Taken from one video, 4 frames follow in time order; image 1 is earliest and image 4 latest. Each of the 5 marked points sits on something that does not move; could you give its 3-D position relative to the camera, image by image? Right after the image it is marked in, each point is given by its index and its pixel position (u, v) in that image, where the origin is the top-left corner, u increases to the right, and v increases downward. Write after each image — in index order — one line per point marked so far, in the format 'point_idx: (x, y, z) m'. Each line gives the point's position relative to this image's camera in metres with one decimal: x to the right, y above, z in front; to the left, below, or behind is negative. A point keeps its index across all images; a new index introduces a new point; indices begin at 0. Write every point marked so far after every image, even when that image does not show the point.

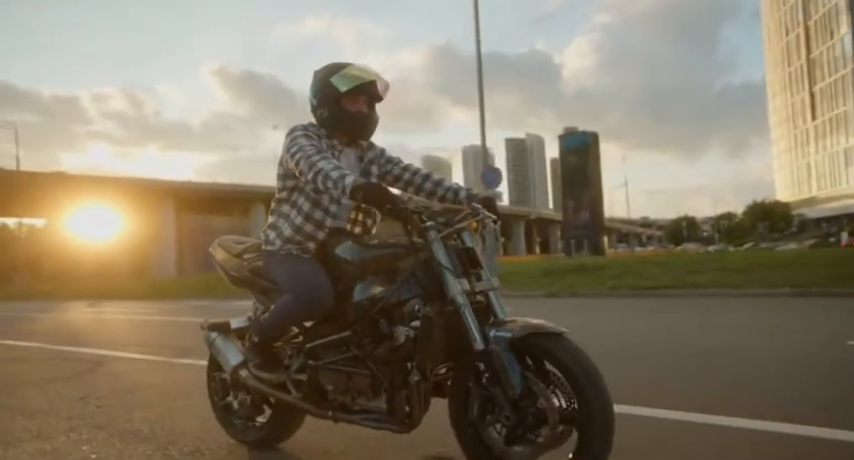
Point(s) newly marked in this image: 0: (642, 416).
0: (+1.2, -1.1, +3.9) m
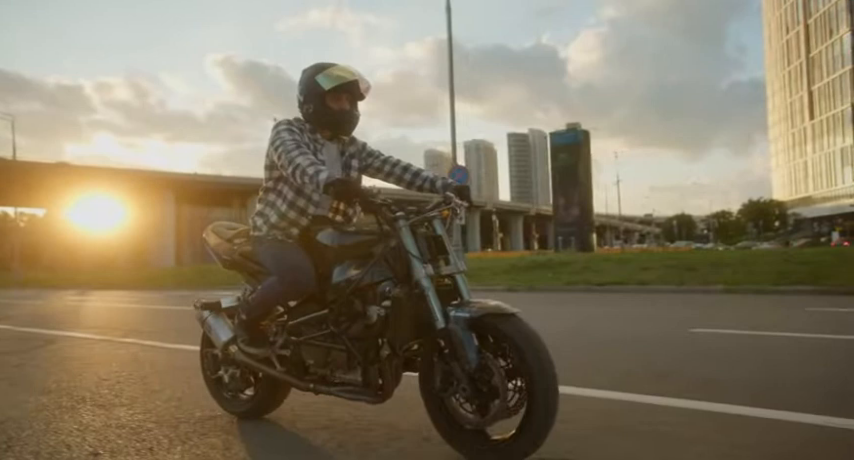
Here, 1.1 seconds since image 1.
0: (+1.0, -1.1, +4.2) m
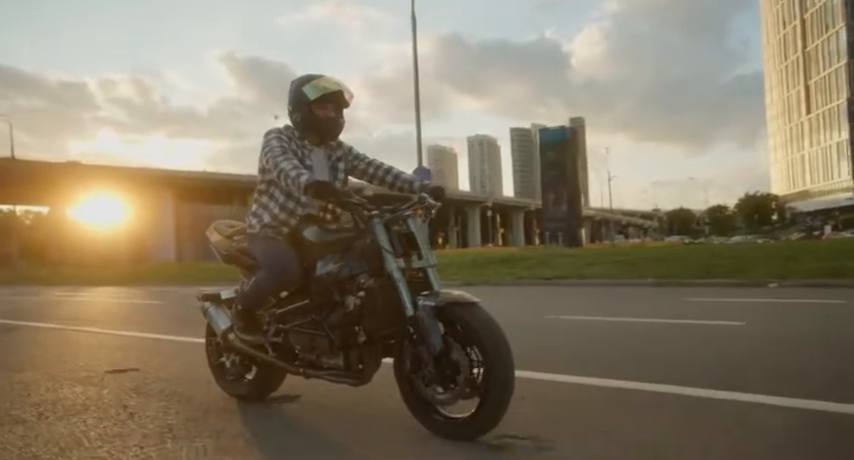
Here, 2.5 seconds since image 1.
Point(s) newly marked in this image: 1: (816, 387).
0: (+0.9, -1.1, +4.6) m
1: (+2.5, -1.0, +4.0) m
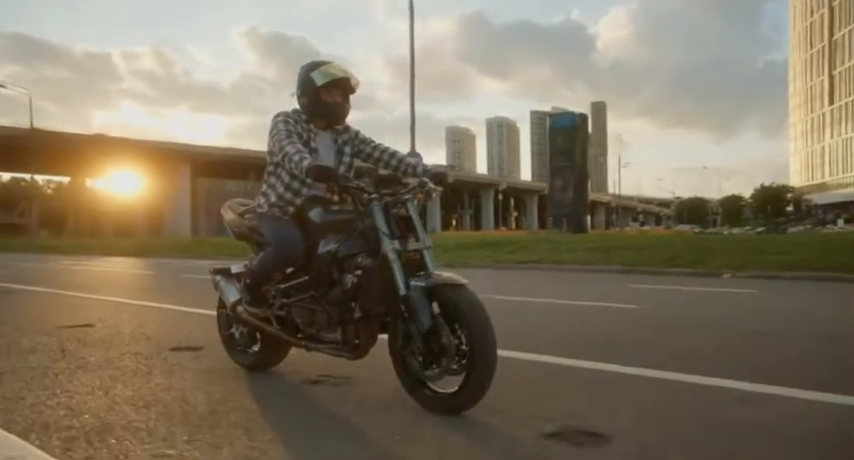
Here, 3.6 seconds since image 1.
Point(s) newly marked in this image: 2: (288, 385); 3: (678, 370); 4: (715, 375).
0: (+0.9, -1.0, +4.8) m
1: (+2.4, -1.0, +4.2) m
2: (-0.8, -1.0, +4.0) m
3: (+1.8, -1.0, +4.4) m
4: (+2.0, -1.0, +4.3) m
